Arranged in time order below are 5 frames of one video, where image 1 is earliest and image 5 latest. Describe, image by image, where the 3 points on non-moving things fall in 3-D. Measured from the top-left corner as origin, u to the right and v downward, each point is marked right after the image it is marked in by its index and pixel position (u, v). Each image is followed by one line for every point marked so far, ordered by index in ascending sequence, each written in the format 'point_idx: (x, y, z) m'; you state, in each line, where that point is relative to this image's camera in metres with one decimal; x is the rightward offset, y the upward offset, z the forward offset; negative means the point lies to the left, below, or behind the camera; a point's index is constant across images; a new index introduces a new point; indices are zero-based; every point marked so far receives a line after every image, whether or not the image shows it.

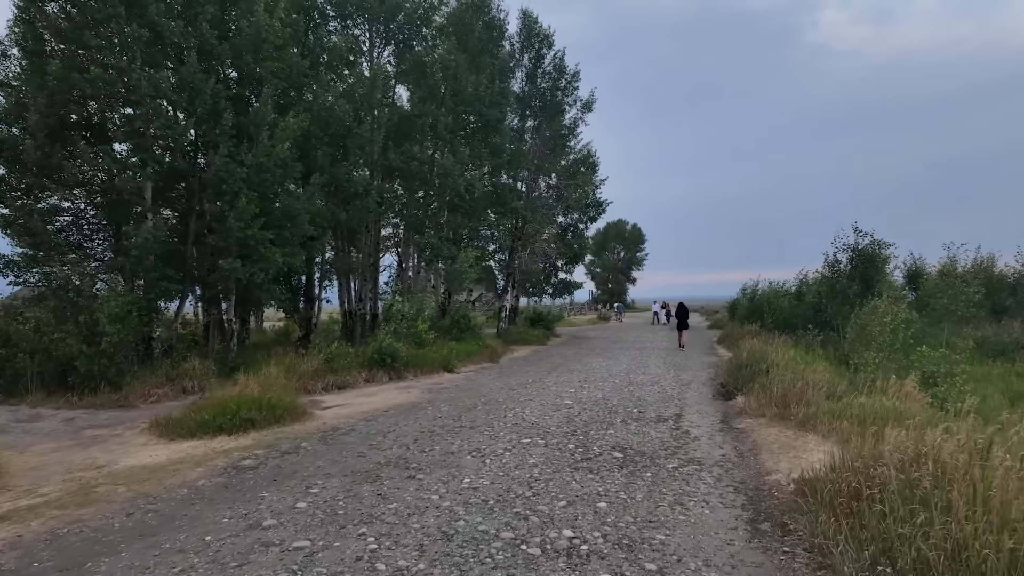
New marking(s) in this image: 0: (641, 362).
0: (+4.0, -2.3, +18.3) m
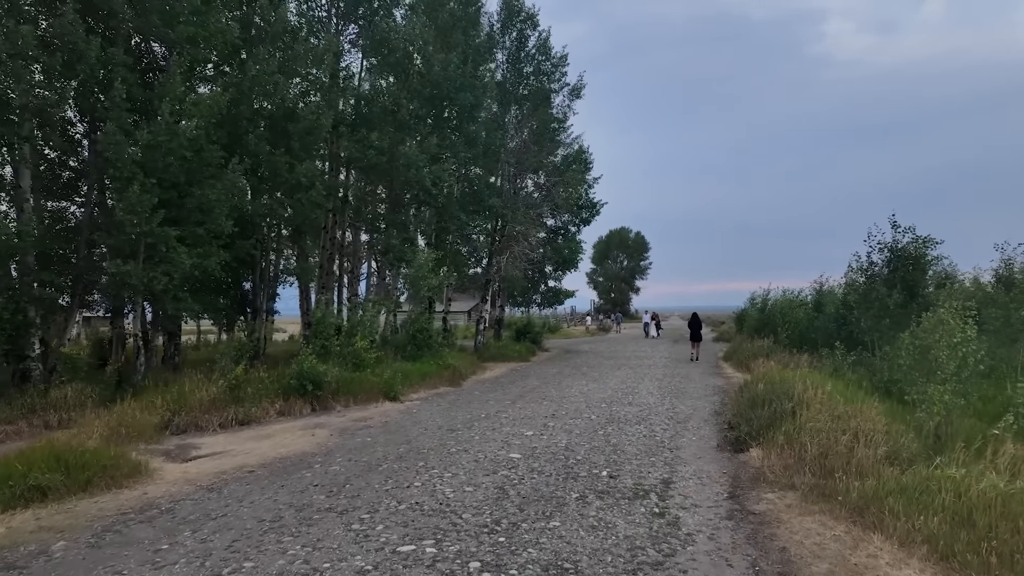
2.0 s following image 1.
0: (+3.1, -2.5, +15.2) m
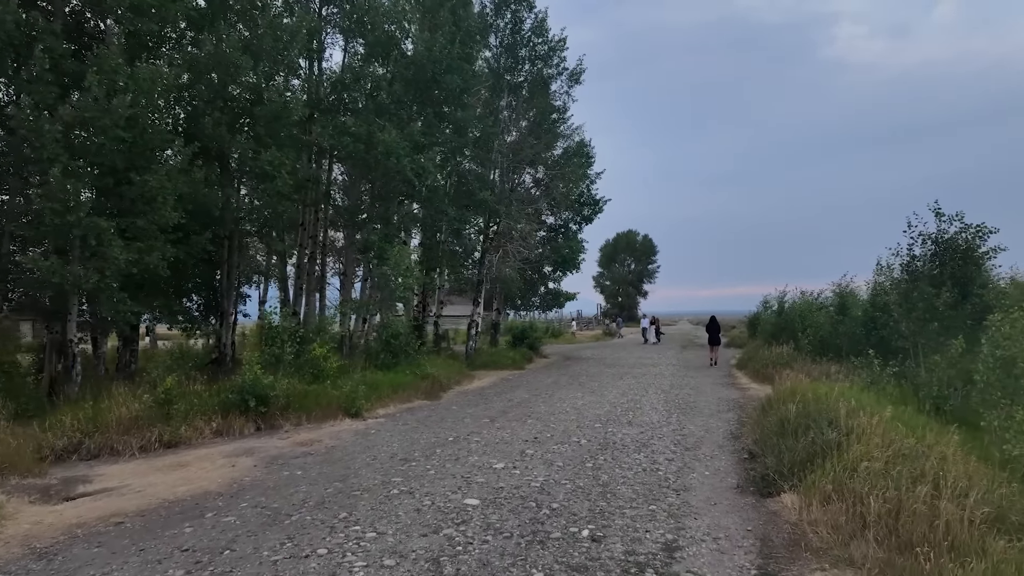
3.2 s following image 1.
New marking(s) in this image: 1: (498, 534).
0: (+2.7, -2.5, +13.3) m
1: (-0.1, -2.1, +5.1) m
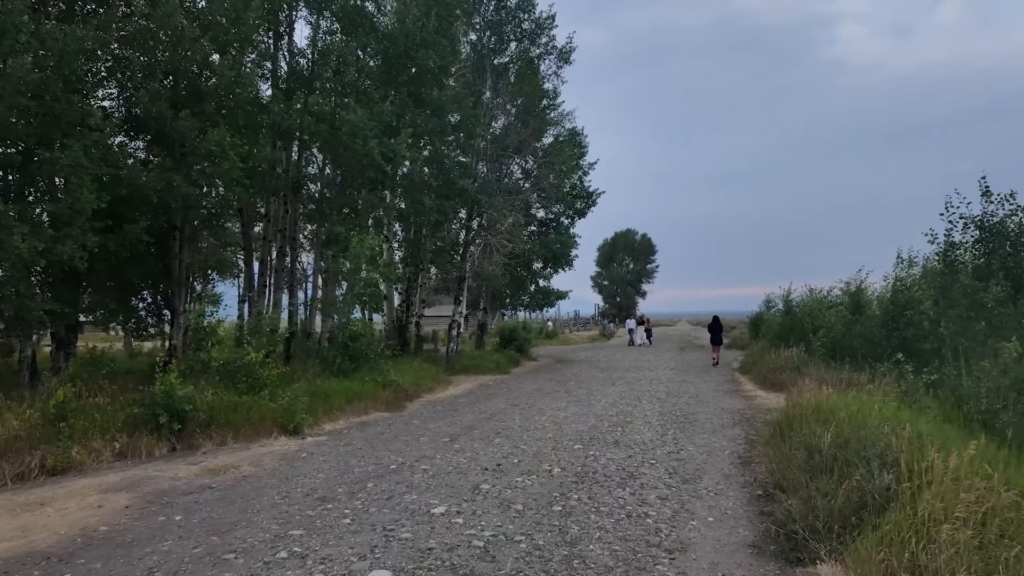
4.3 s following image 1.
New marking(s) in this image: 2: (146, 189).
0: (+2.2, -2.4, +11.6) m
1: (-0.6, -2.0, +3.4) m
2: (-8.4, +2.2, +13.4) m
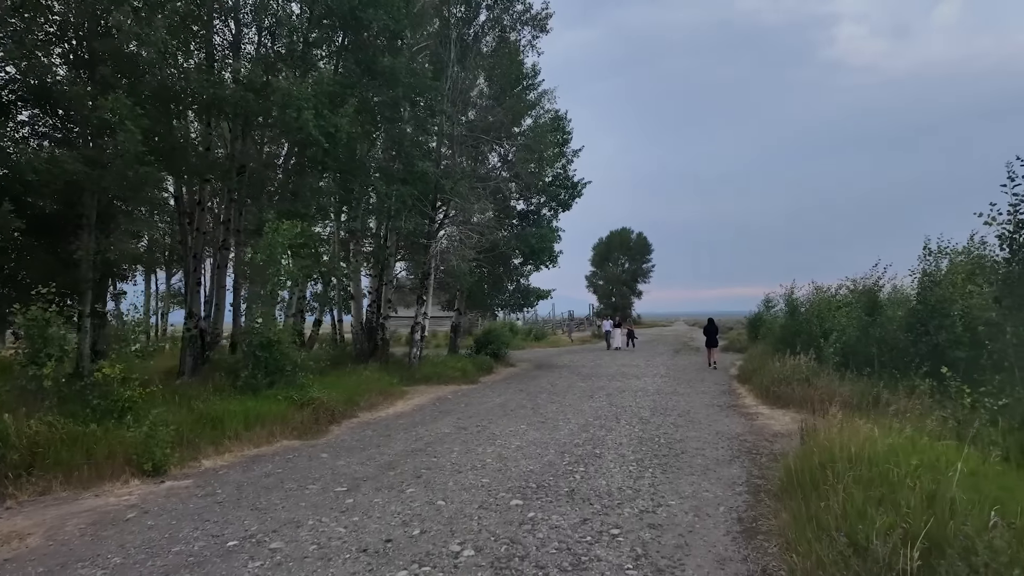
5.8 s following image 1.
0: (+1.3, -2.4, +9.3) m
1: (-1.5, -2.0, +1.1) m
2: (-9.3, +2.3, +11.1) m
